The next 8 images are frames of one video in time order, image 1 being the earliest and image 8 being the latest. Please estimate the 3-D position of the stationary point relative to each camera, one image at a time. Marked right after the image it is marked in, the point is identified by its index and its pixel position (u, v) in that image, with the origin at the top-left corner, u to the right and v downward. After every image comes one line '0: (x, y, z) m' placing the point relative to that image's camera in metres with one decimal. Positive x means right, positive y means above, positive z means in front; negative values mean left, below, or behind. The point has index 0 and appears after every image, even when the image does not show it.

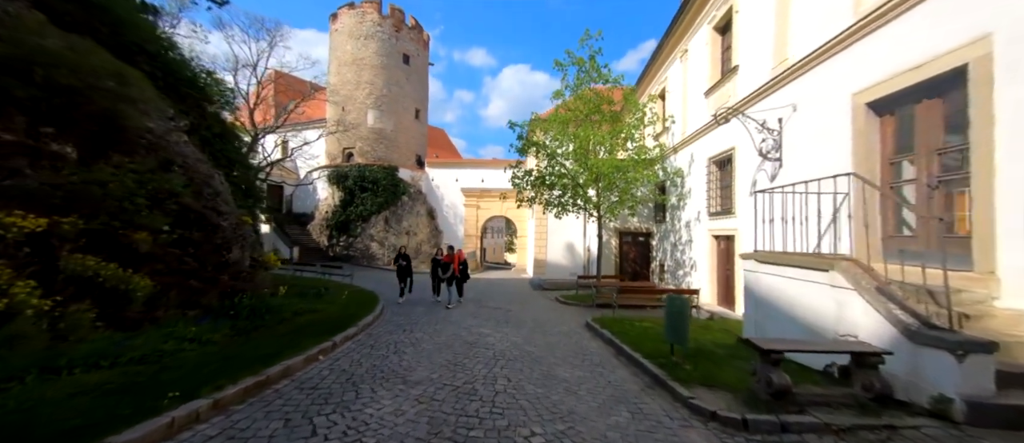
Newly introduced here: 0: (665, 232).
0: (+5.5, -0.4, +13.8) m
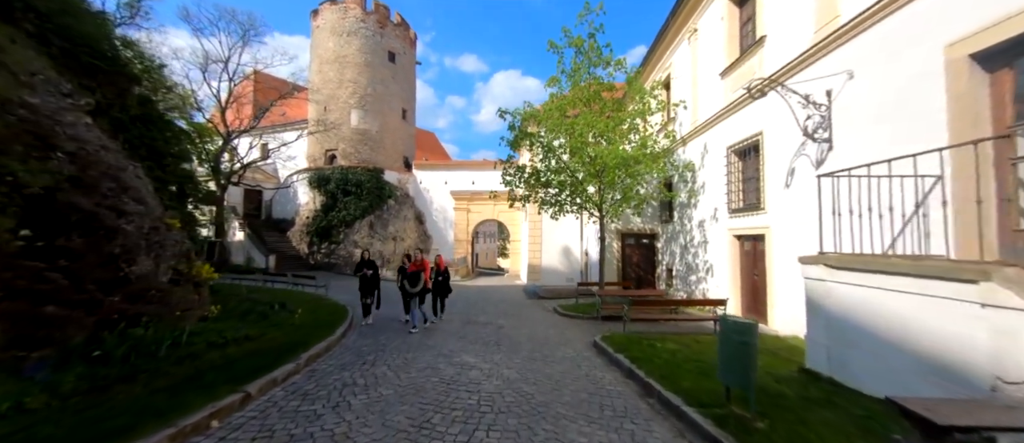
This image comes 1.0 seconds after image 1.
0: (+5.2, -0.4, +12.4) m
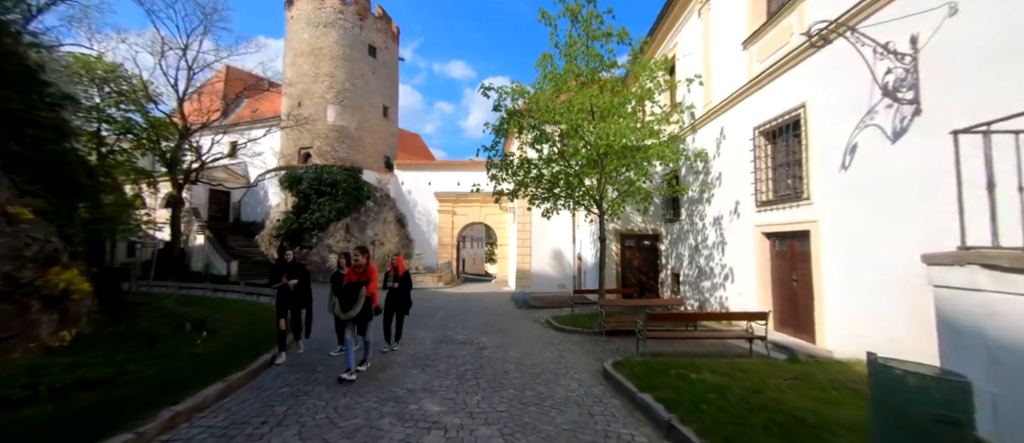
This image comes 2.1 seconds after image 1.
0: (+4.8, -0.4, +11.0) m
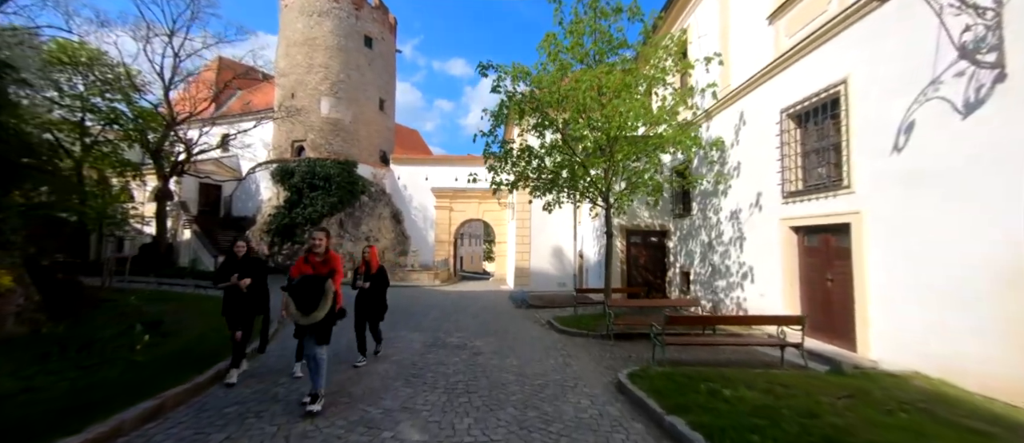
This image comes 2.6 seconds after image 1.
0: (+4.8, -0.2, +10.3) m
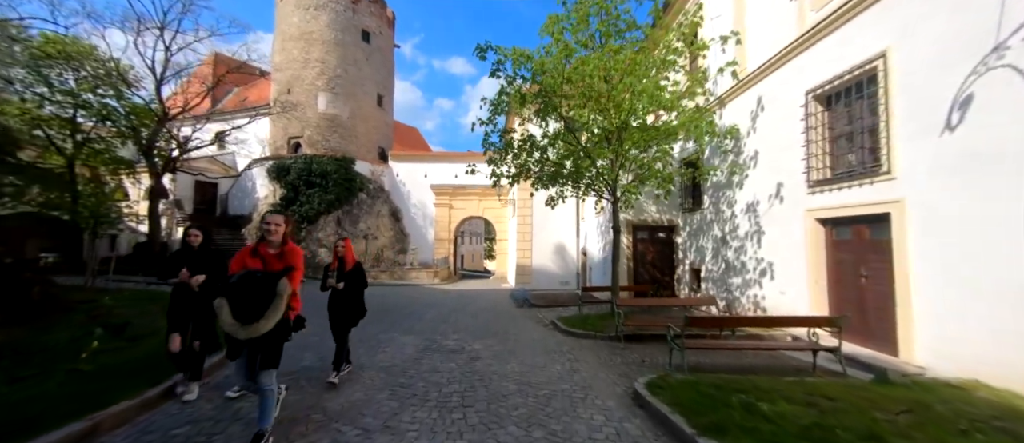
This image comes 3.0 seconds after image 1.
0: (+4.8, -0.1, +9.7) m
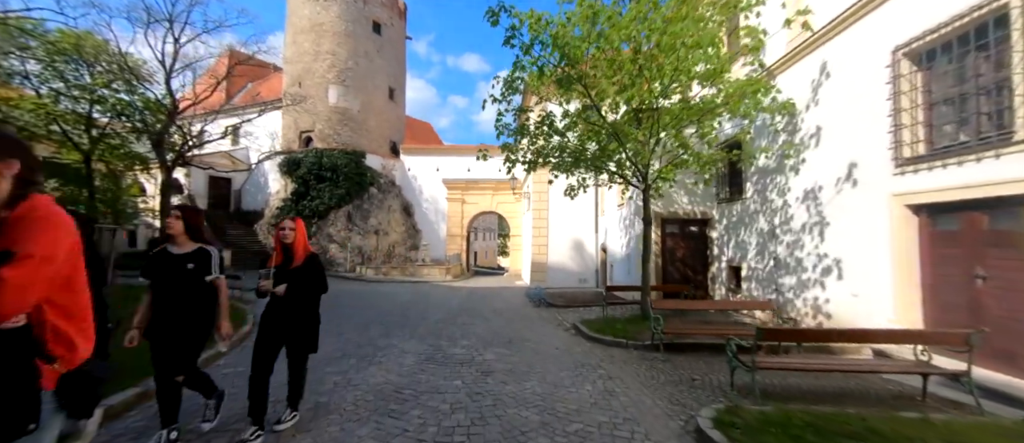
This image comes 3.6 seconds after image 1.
0: (+5.2, +0.1, +8.6) m
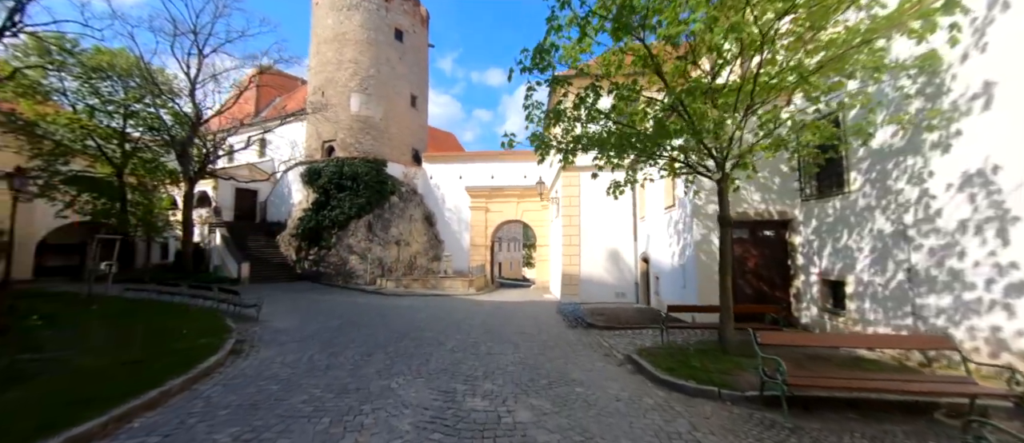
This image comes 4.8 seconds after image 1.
0: (+5.8, +0.1, +6.6) m
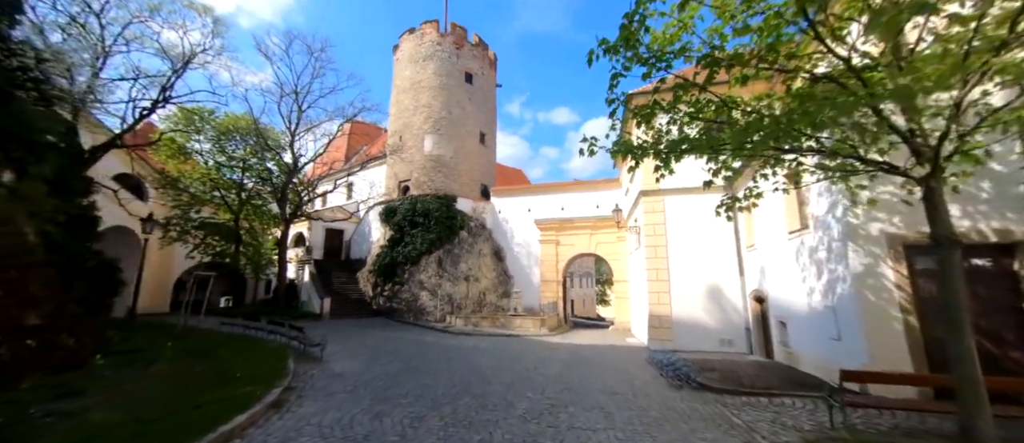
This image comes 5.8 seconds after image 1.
0: (+6.9, -0.1, +4.1) m
